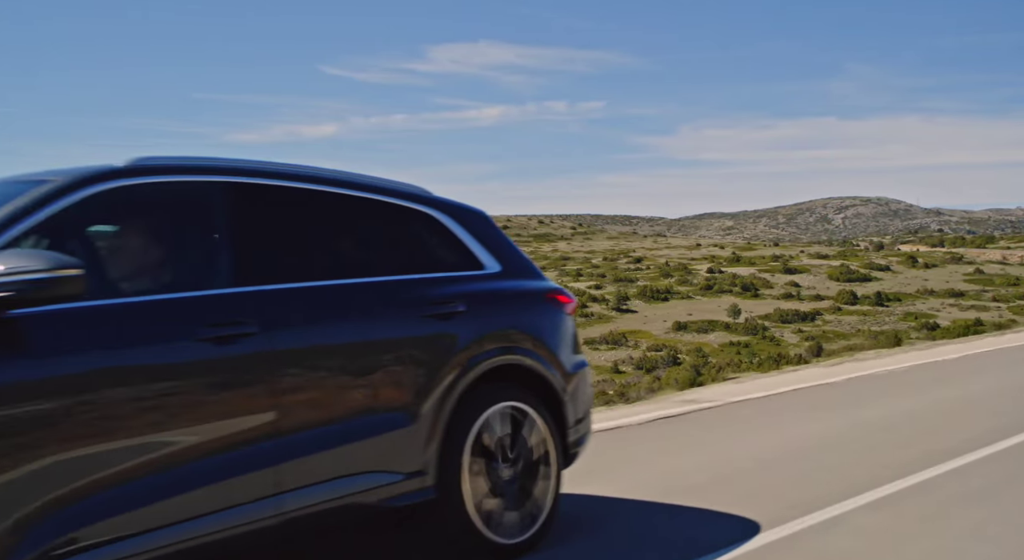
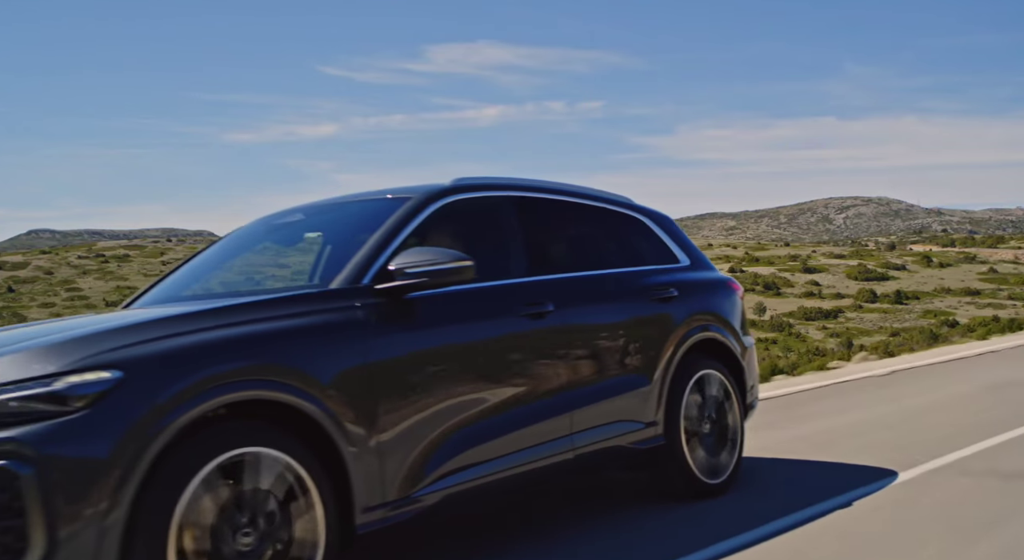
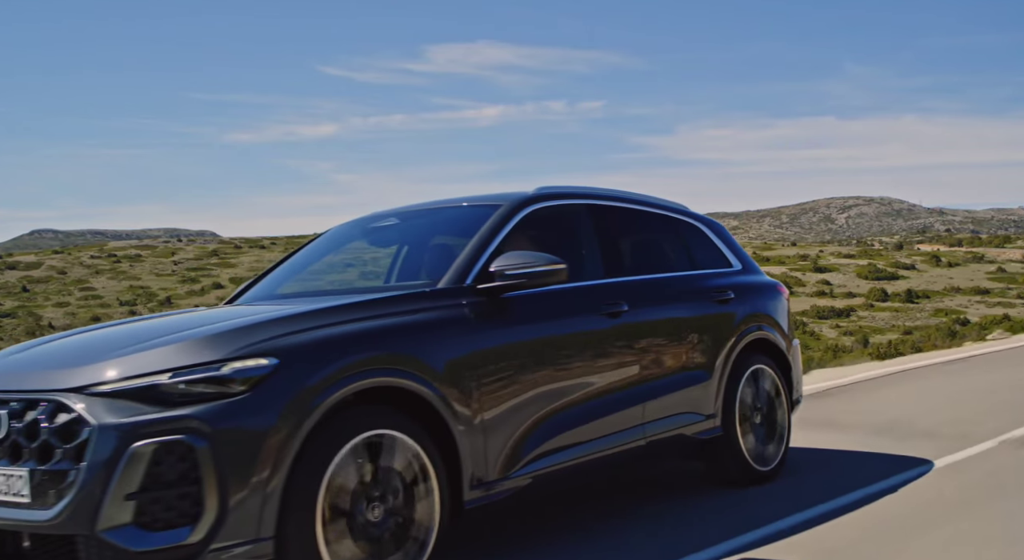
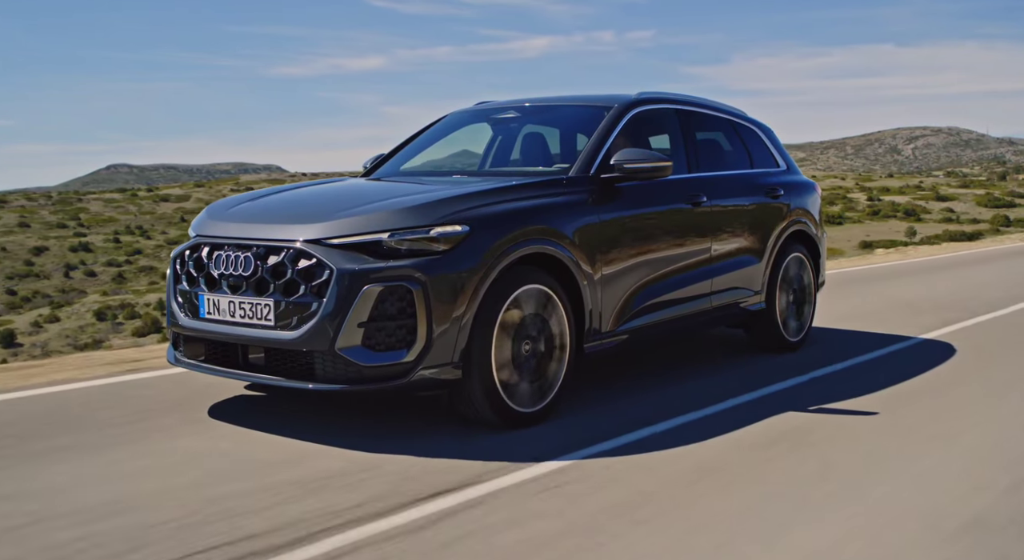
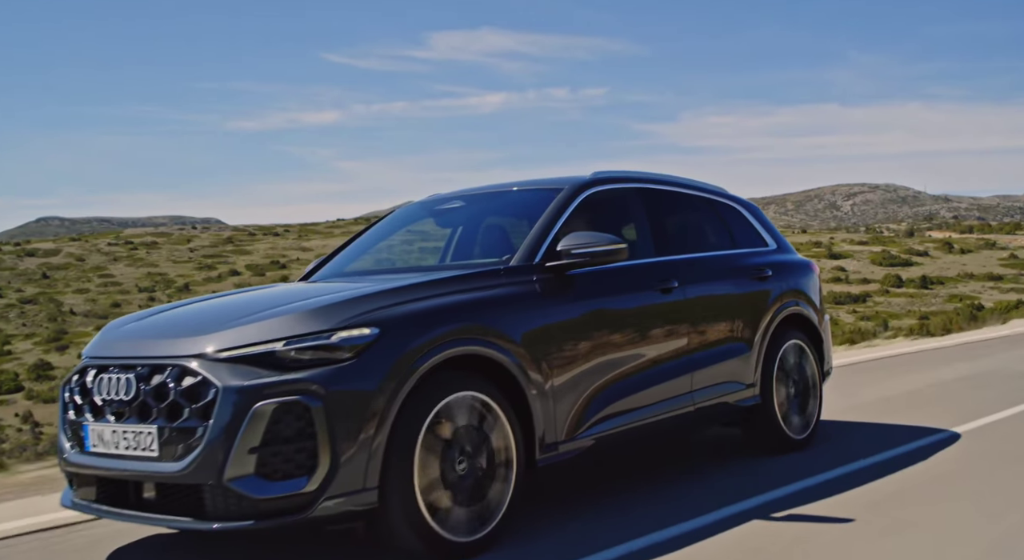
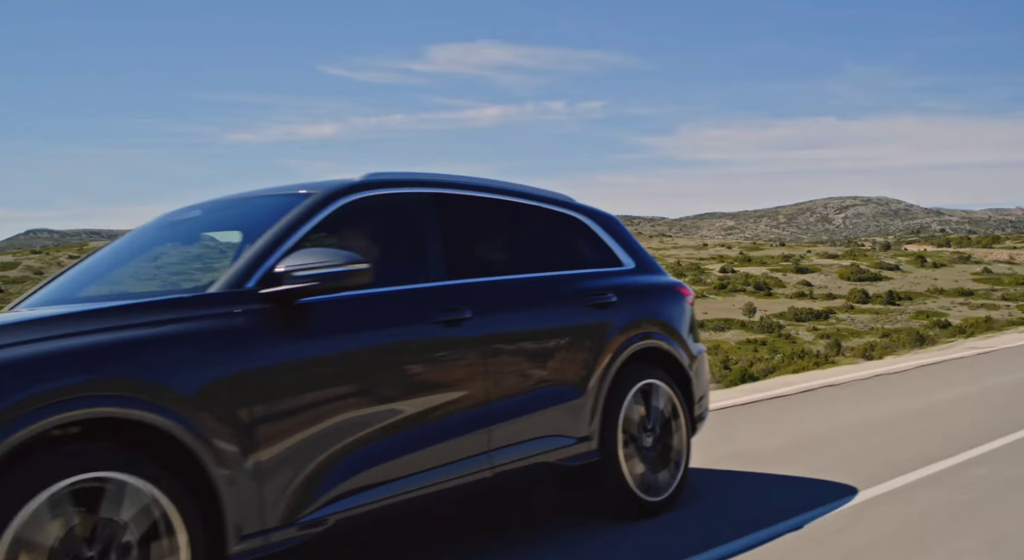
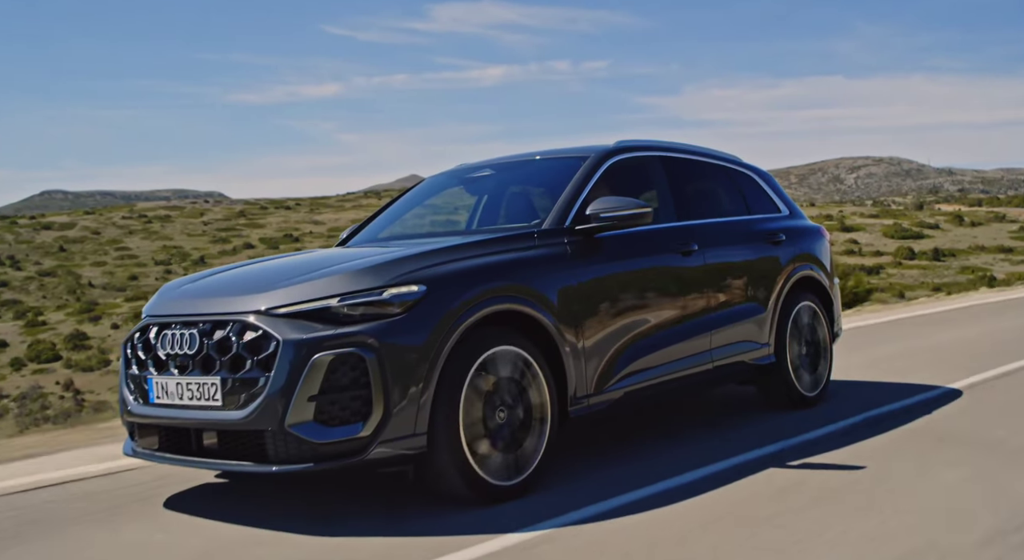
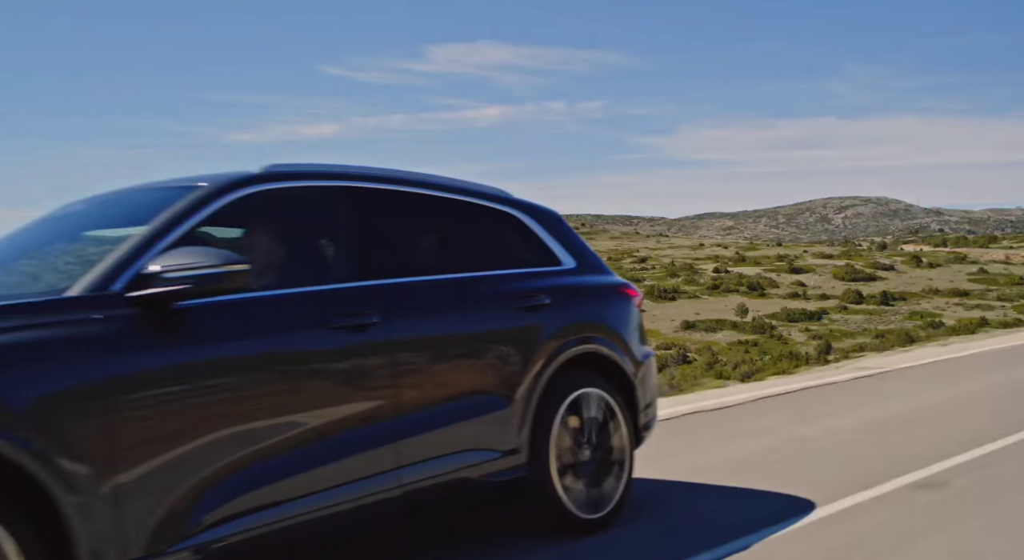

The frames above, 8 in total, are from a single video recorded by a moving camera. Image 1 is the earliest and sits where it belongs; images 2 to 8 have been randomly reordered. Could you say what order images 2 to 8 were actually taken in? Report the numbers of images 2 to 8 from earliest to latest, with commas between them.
8, 6, 2, 3, 5, 7, 4
